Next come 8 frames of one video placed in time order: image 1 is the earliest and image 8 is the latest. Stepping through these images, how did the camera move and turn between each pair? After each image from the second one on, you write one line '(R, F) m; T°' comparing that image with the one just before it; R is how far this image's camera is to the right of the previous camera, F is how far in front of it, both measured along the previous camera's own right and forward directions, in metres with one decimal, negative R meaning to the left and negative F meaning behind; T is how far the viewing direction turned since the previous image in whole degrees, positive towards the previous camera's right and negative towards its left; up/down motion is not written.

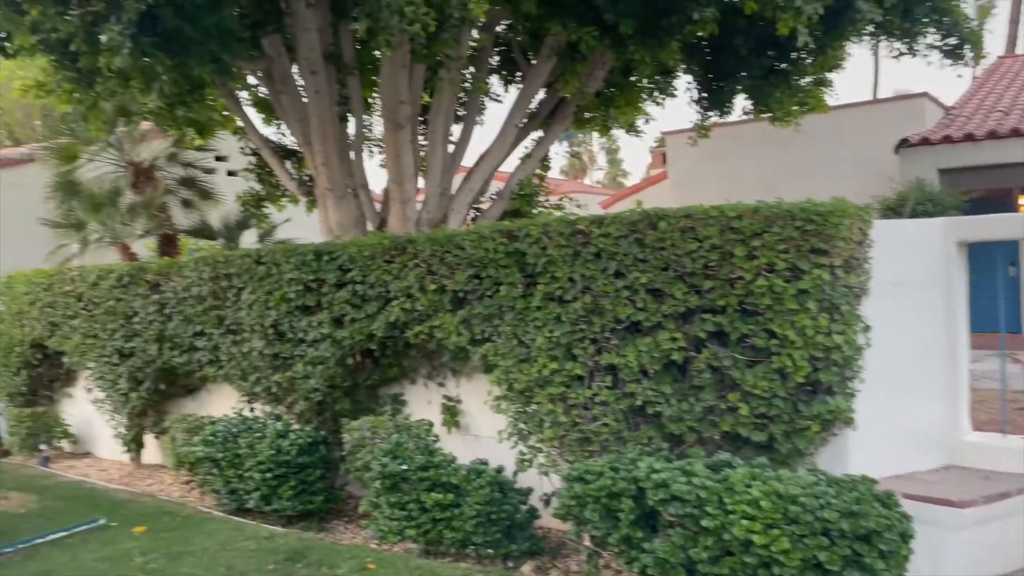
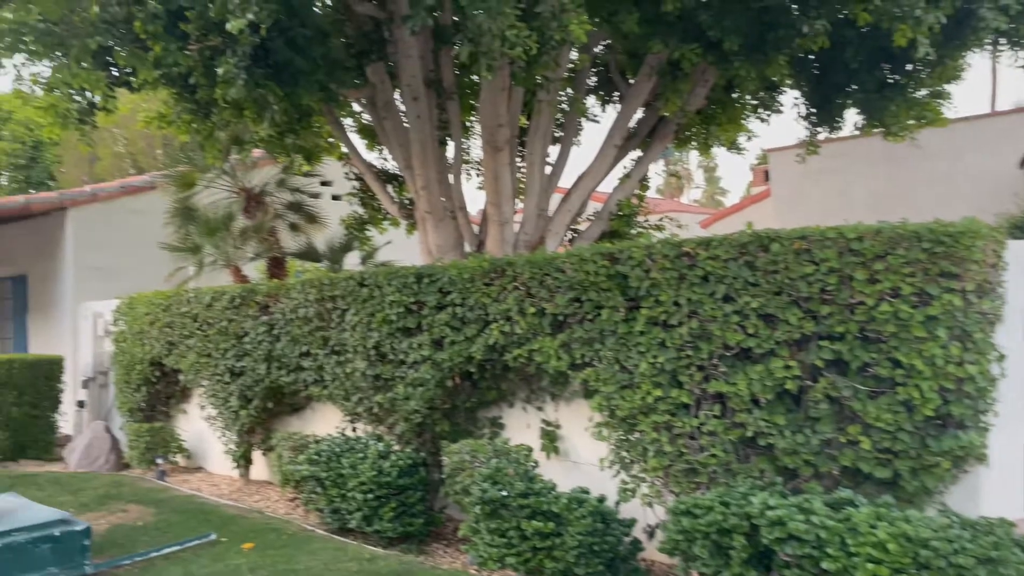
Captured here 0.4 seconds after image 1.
(0.0, +0.1) m; -7°
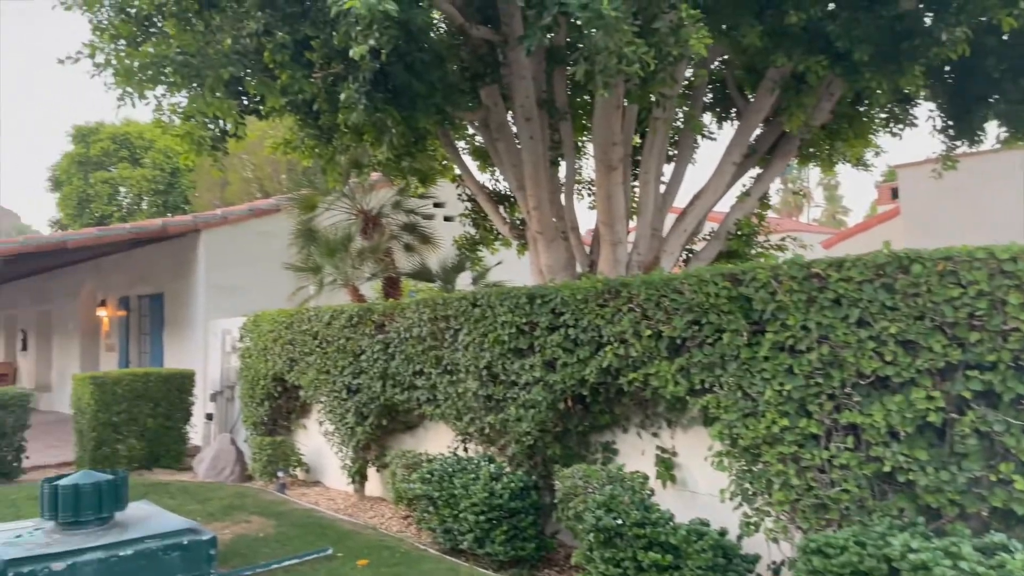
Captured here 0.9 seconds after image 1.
(0.0, +0.1) m; -8°
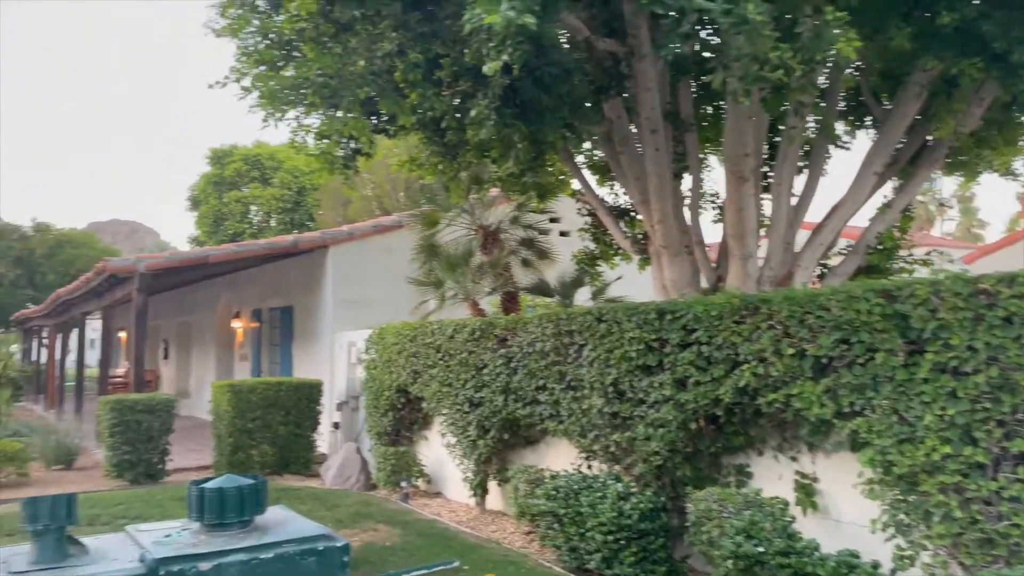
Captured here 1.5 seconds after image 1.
(-0.1, 0.0) m; -8°
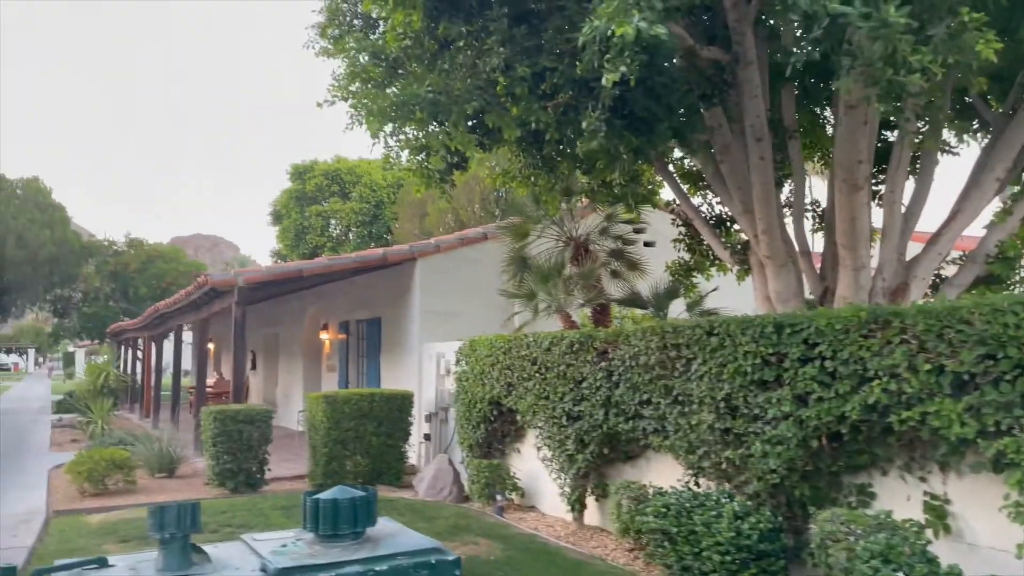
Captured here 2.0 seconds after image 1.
(-0.3, 0.0) m; -5°
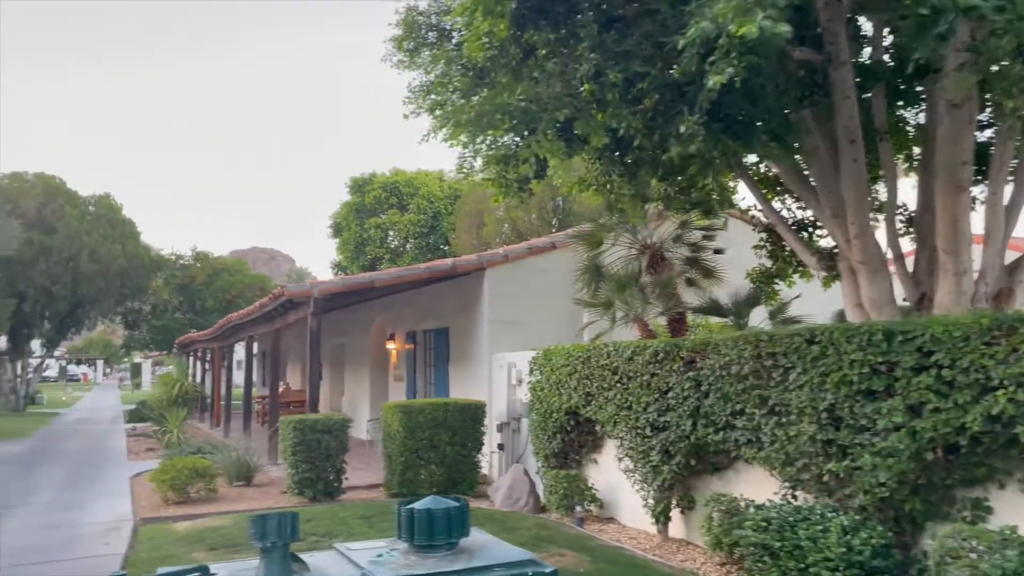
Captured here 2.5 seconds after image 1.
(-0.3, 0.0) m; -4°
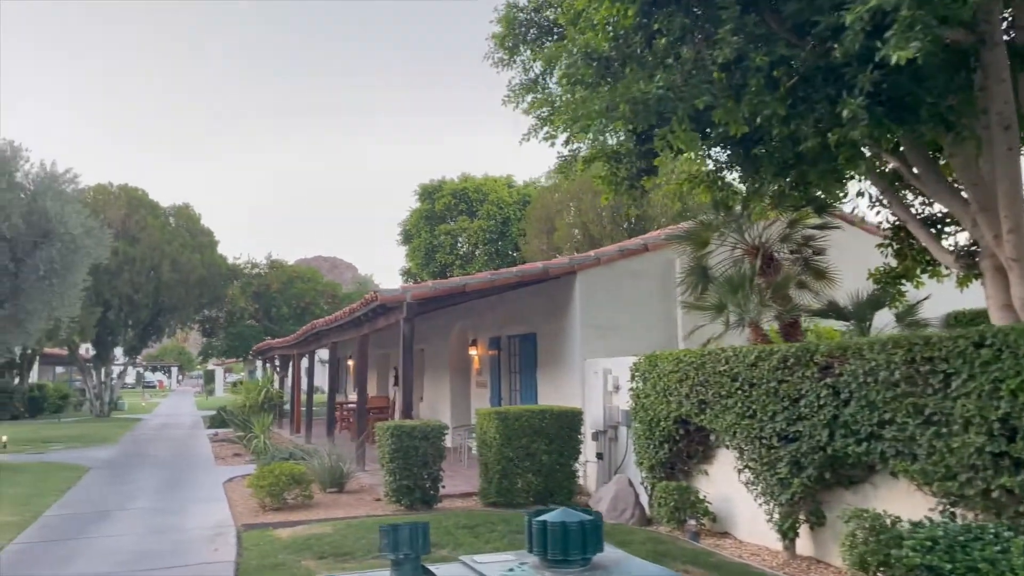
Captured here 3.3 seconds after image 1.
(-0.5, +0.3) m; -4°
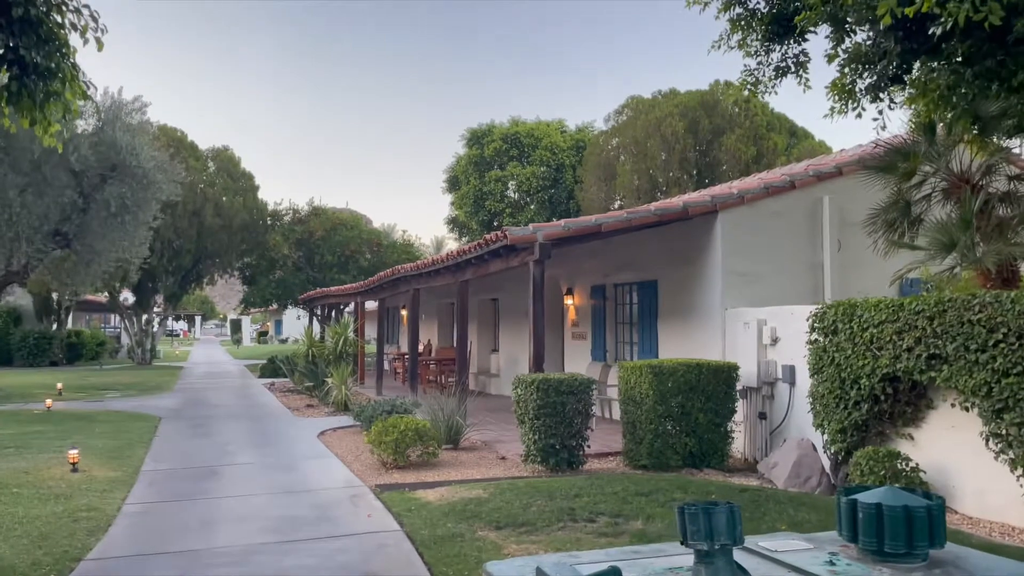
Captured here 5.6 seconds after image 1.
(-1.7, +1.2) m; -1°
